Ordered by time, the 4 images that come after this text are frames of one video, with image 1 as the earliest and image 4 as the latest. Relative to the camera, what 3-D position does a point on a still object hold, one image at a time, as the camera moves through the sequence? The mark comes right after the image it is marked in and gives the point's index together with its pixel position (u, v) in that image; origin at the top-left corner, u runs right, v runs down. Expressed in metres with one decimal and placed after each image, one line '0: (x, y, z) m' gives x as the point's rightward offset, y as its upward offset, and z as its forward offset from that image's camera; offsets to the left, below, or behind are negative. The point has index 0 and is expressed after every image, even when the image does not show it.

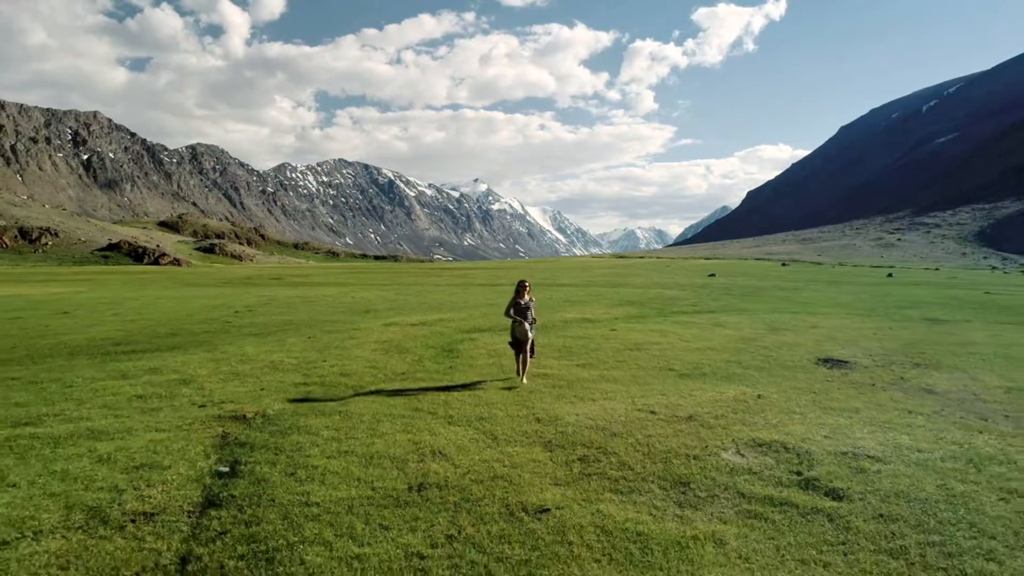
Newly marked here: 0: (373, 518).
0: (-3.0, -4.7, +9.7) m
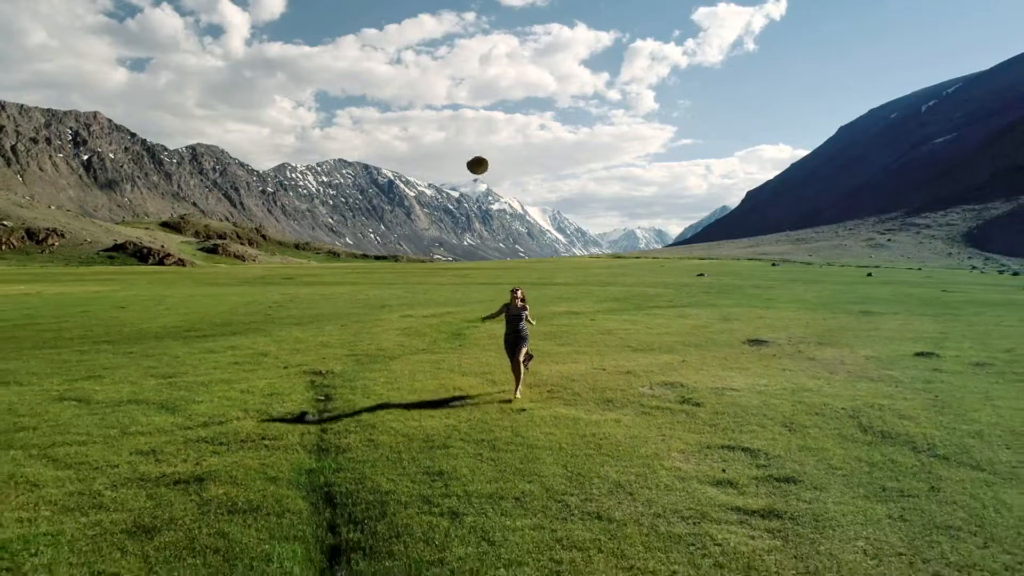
0: (-3.3, -4.5, +16.9) m
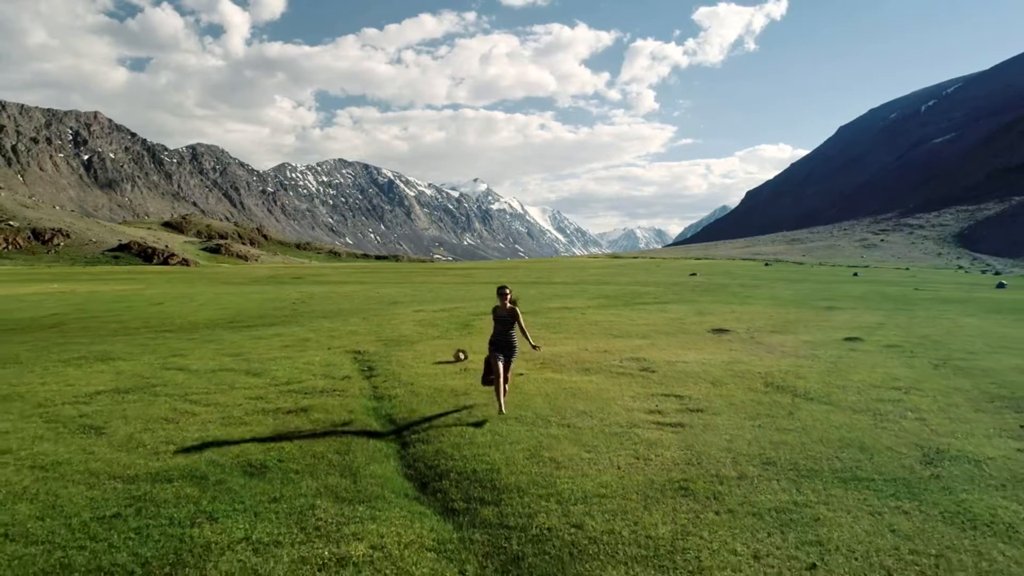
0: (-3.2, -4.2, +22.7) m
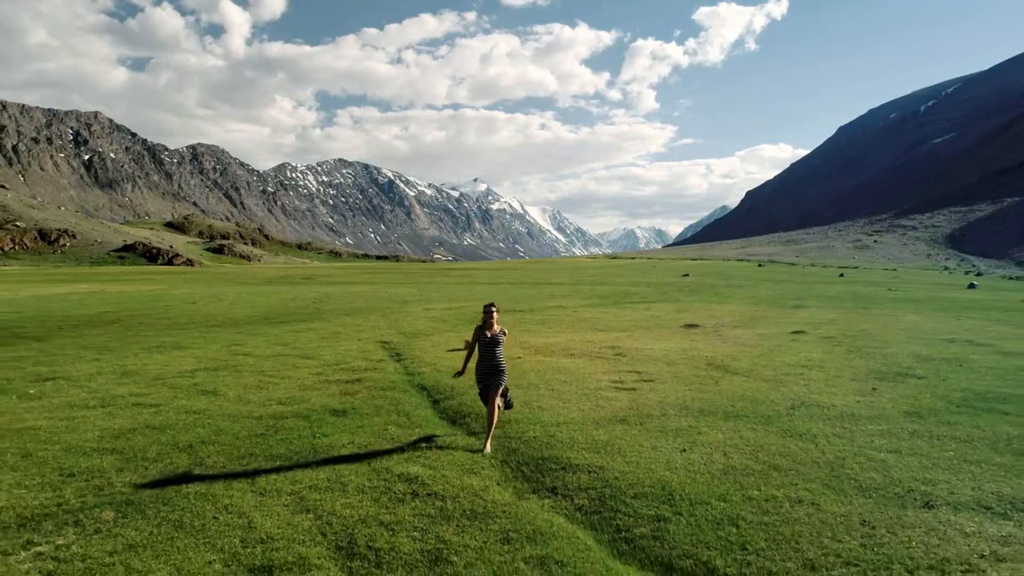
0: (-3.2, -4.3, +28.7) m
